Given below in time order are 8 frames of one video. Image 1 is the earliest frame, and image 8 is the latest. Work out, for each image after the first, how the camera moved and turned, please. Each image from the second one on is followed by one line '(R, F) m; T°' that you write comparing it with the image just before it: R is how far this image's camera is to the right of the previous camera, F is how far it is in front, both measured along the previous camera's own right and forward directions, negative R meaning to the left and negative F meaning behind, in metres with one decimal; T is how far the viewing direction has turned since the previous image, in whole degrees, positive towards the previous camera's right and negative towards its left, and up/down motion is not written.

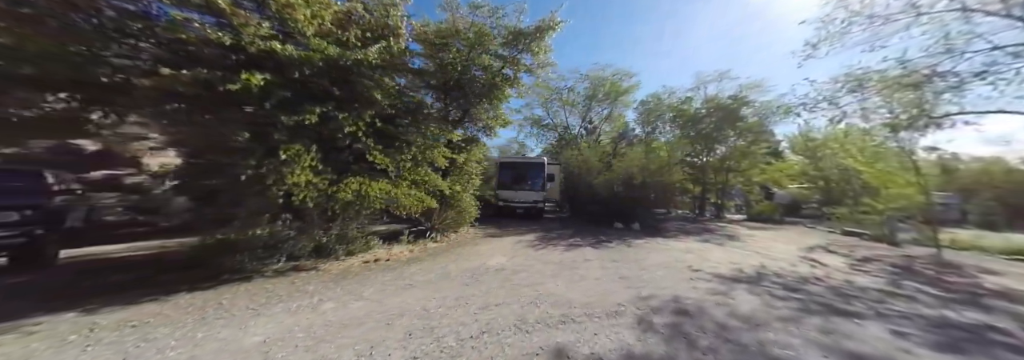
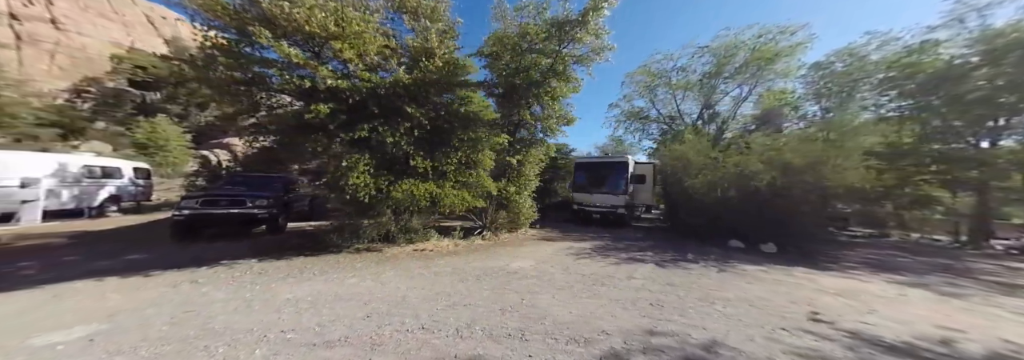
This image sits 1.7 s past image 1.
(+1.9, +0.6) m; -26°
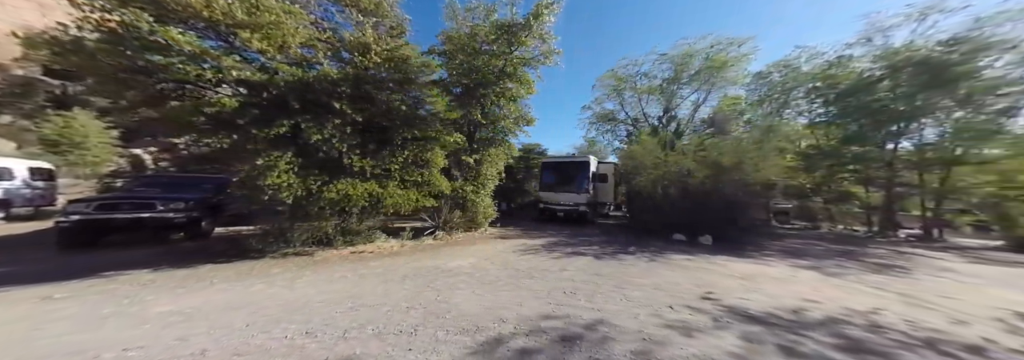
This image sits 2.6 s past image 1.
(+0.8, -0.1) m; +5°
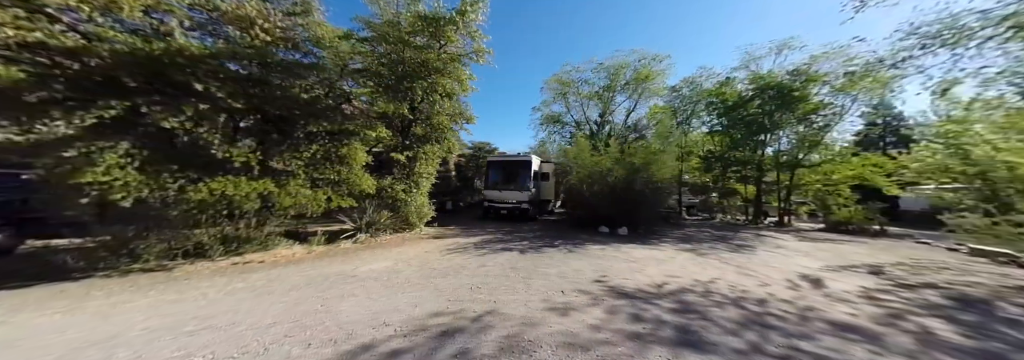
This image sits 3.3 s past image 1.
(+0.5, -0.1) m; +11°
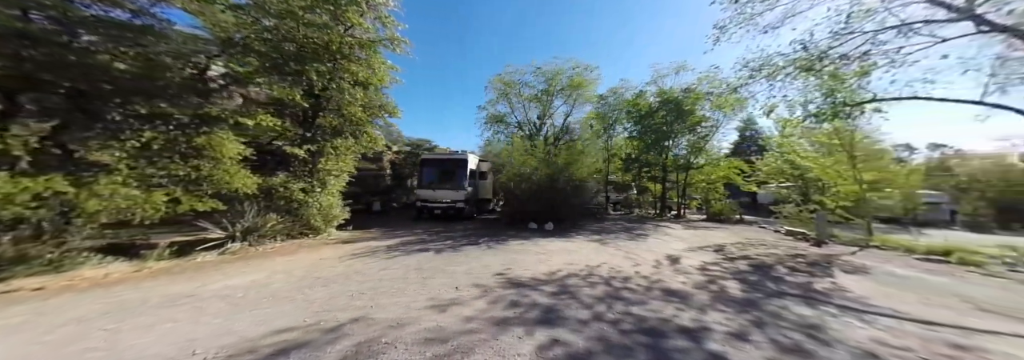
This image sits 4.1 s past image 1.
(+0.6, 0.0) m; +13°
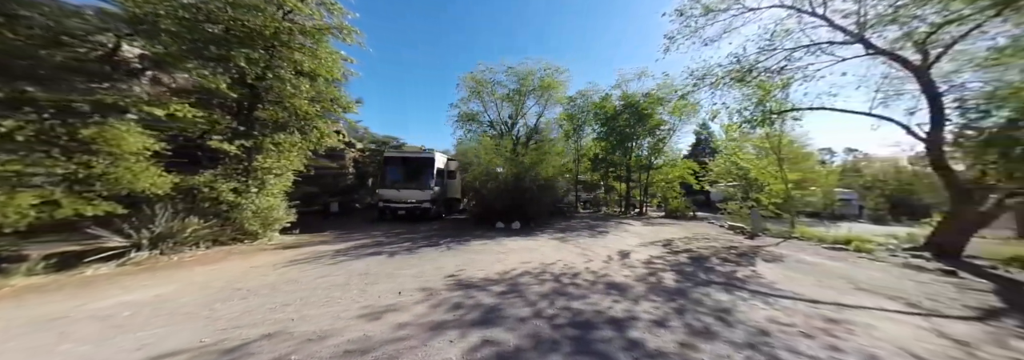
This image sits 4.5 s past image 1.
(+0.3, 0.0) m; +6°
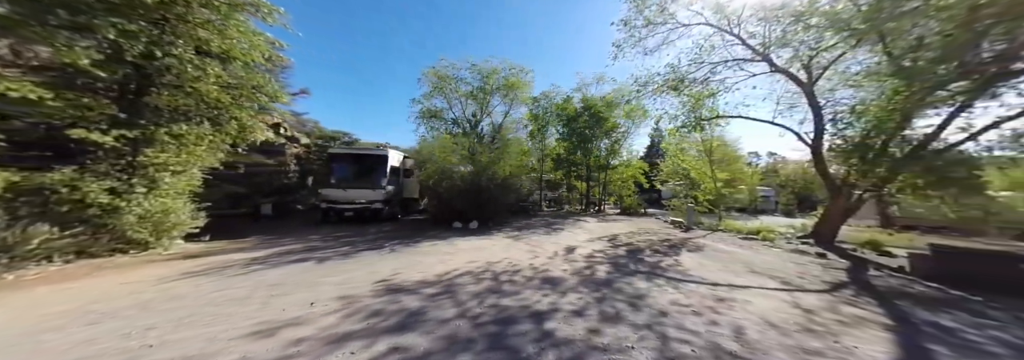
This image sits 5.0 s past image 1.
(+0.4, 0.0) m; +8°
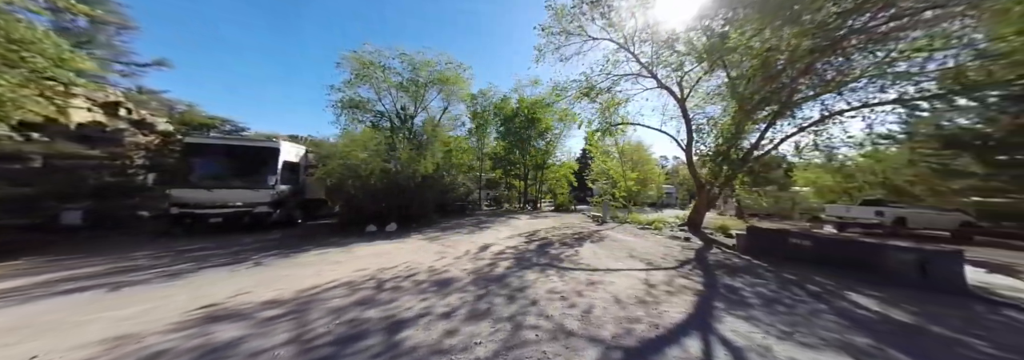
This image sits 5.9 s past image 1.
(+0.8, +0.1) m; +15°
